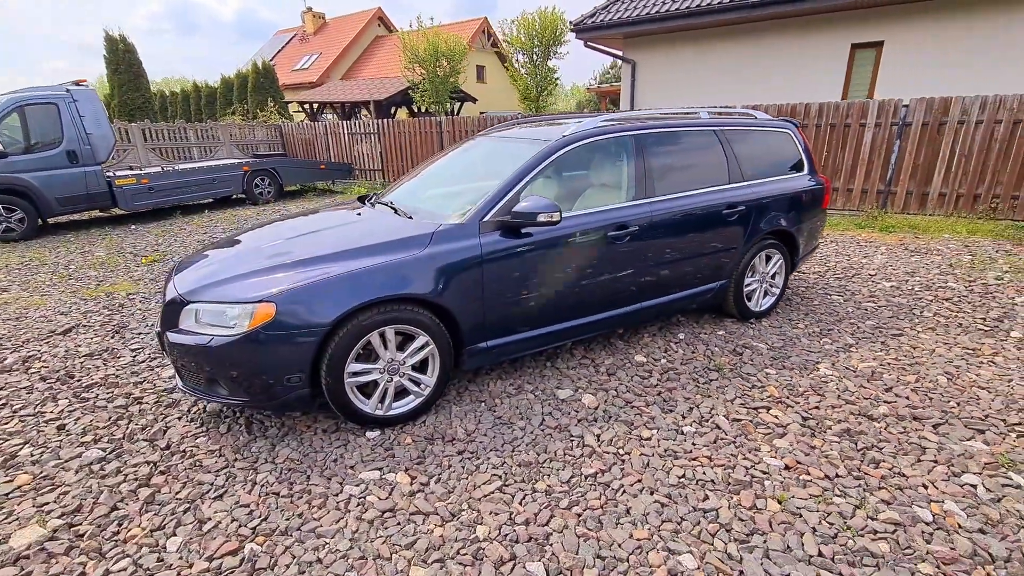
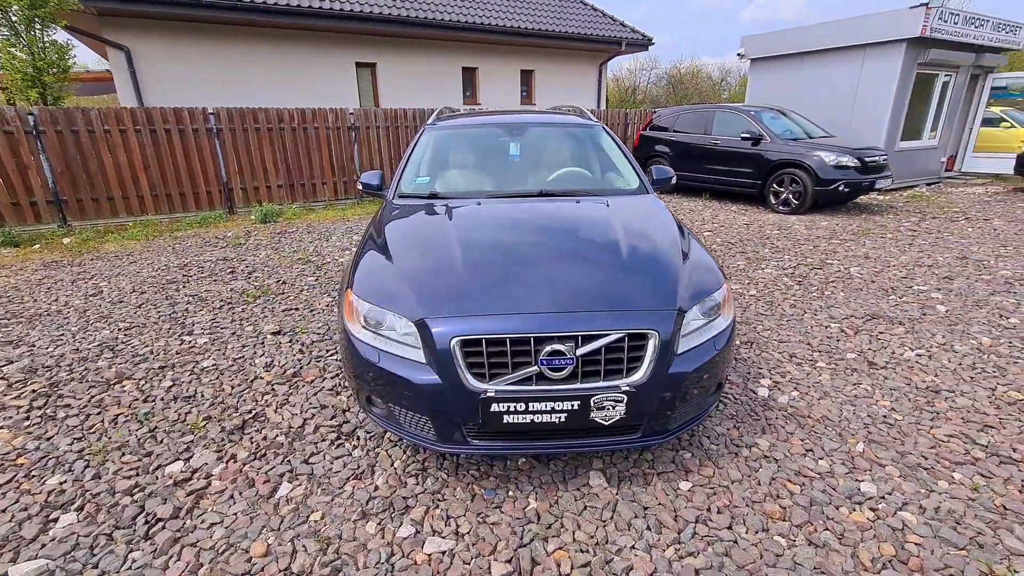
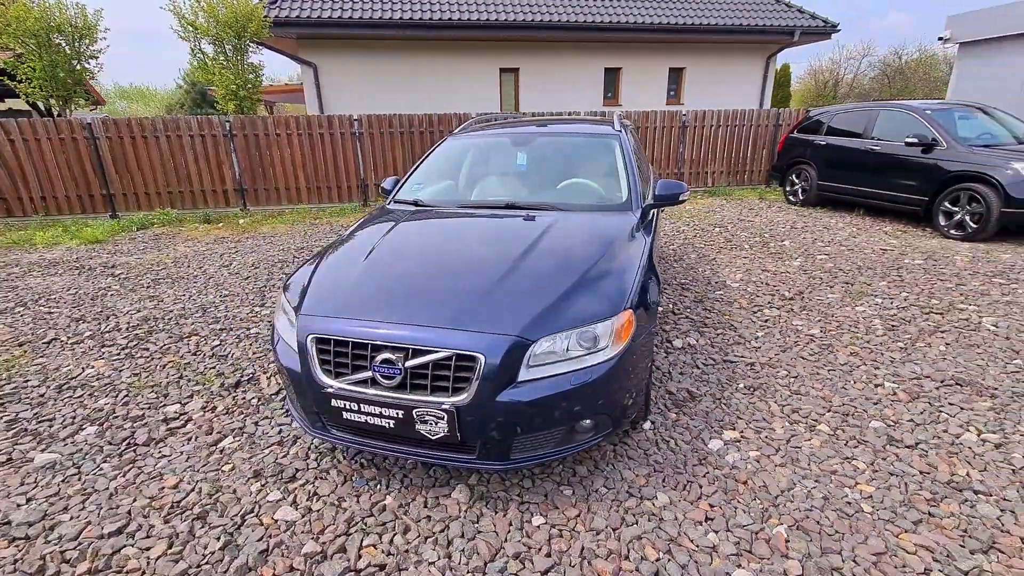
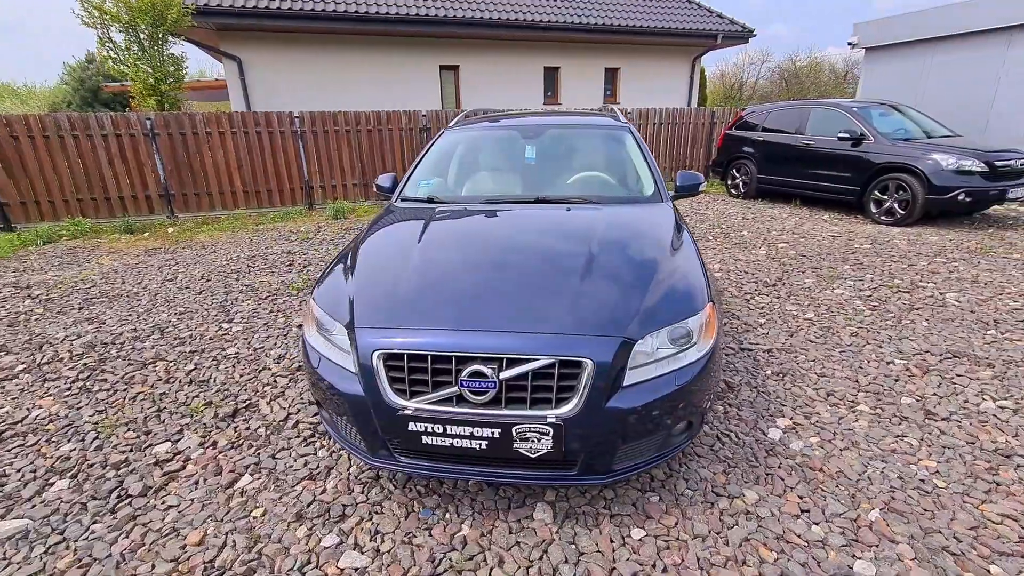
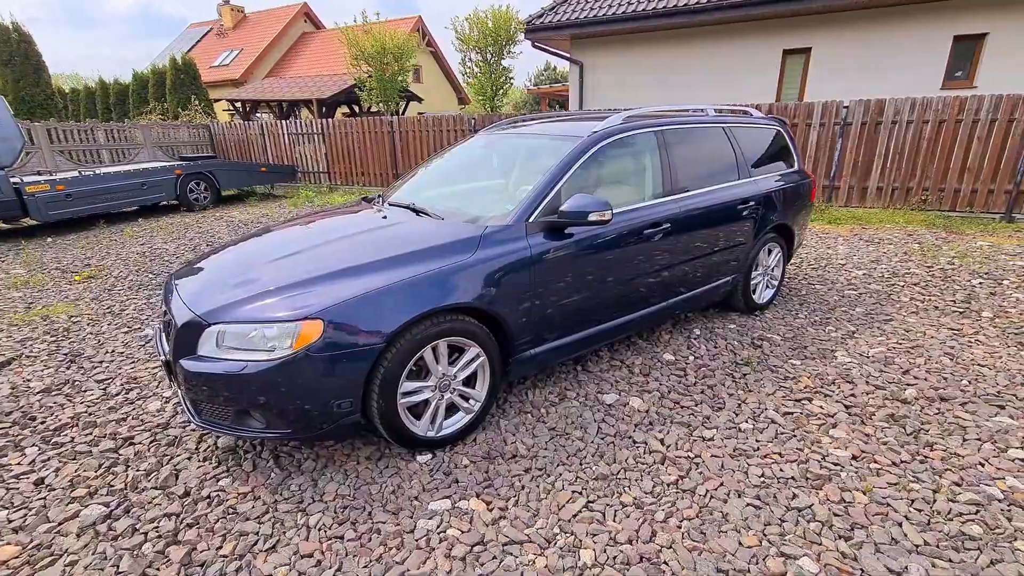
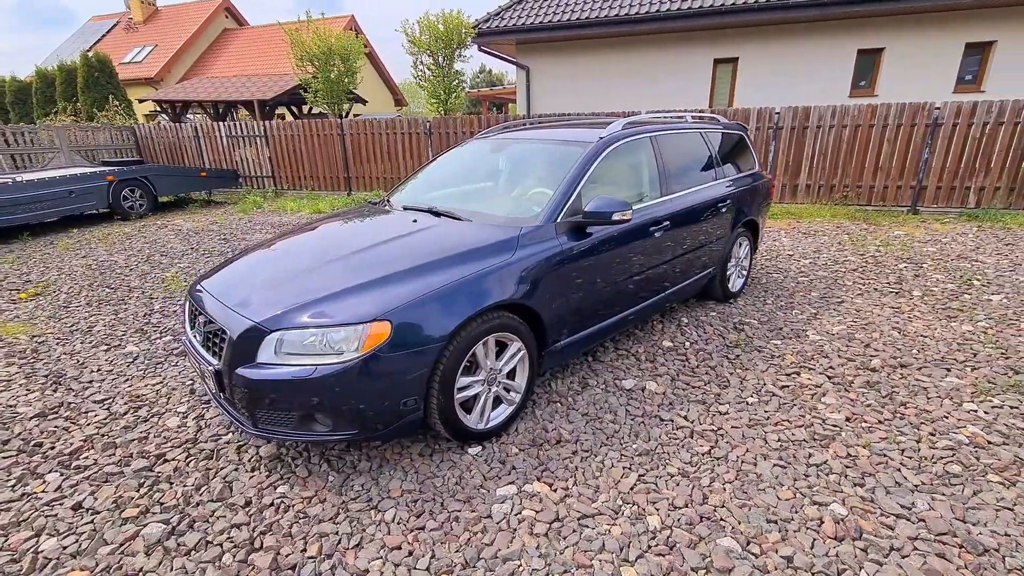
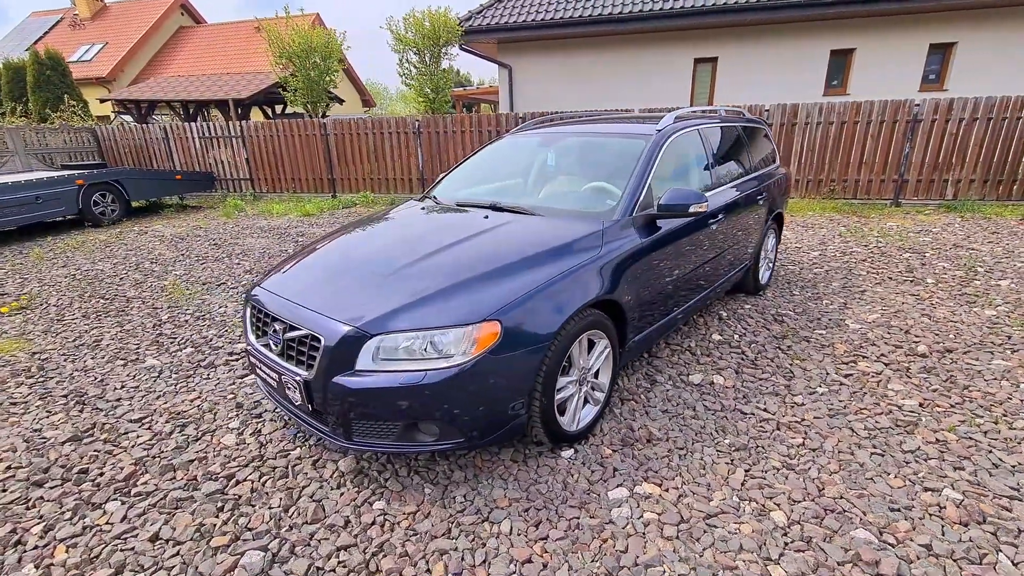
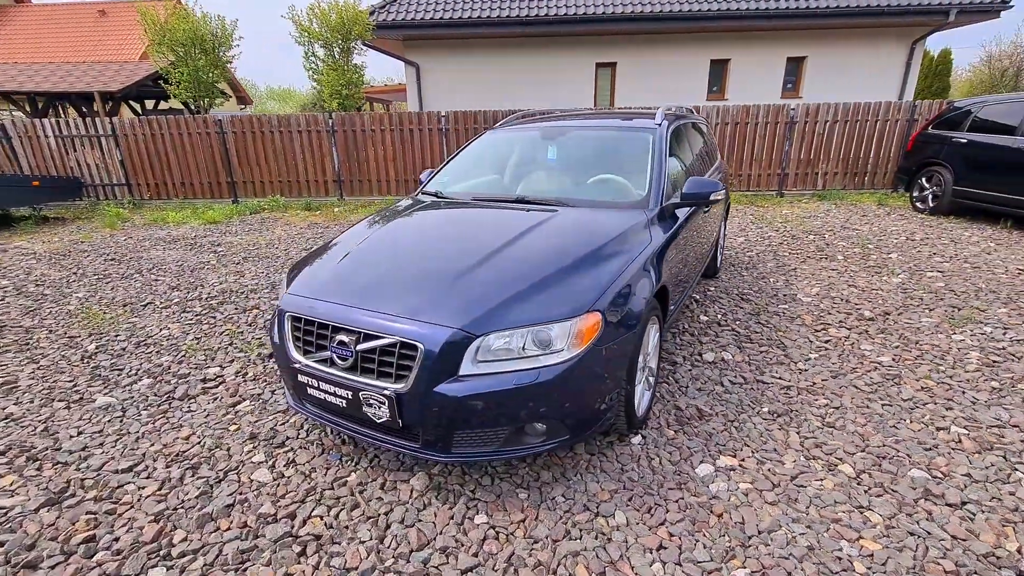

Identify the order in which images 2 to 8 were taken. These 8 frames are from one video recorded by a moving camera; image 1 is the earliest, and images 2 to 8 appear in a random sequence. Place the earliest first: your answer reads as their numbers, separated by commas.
5, 6, 7, 8, 3, 4, 2
